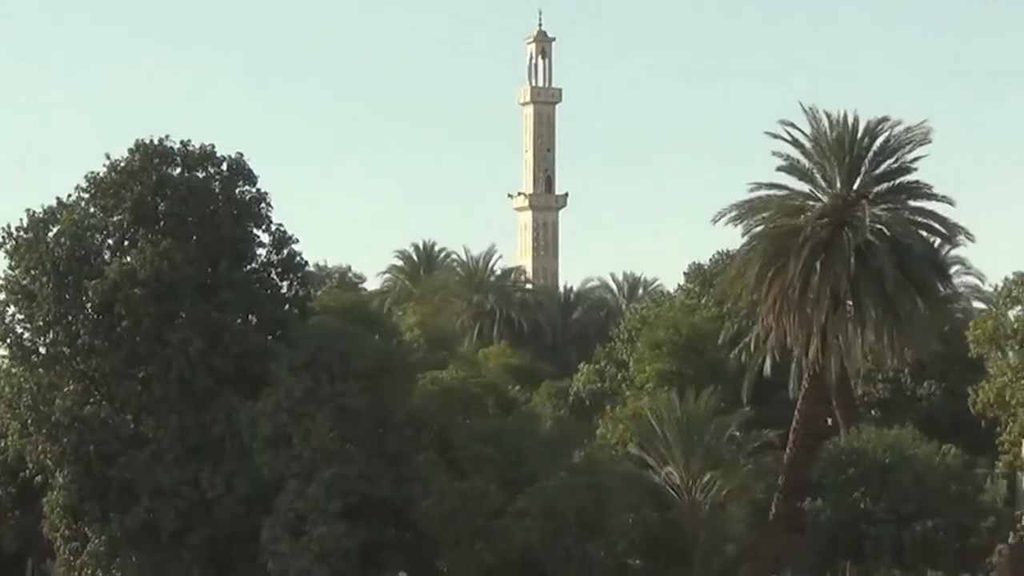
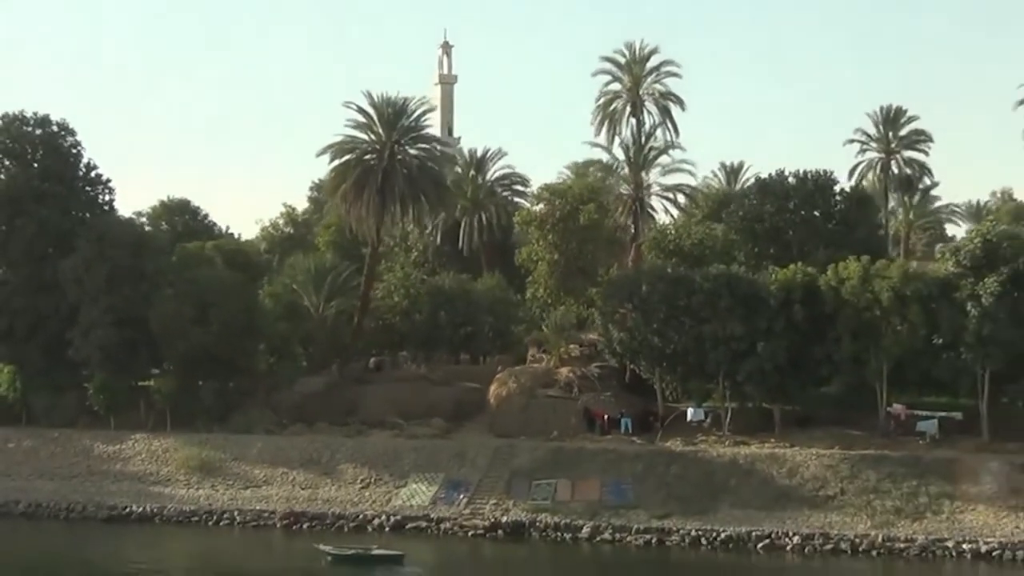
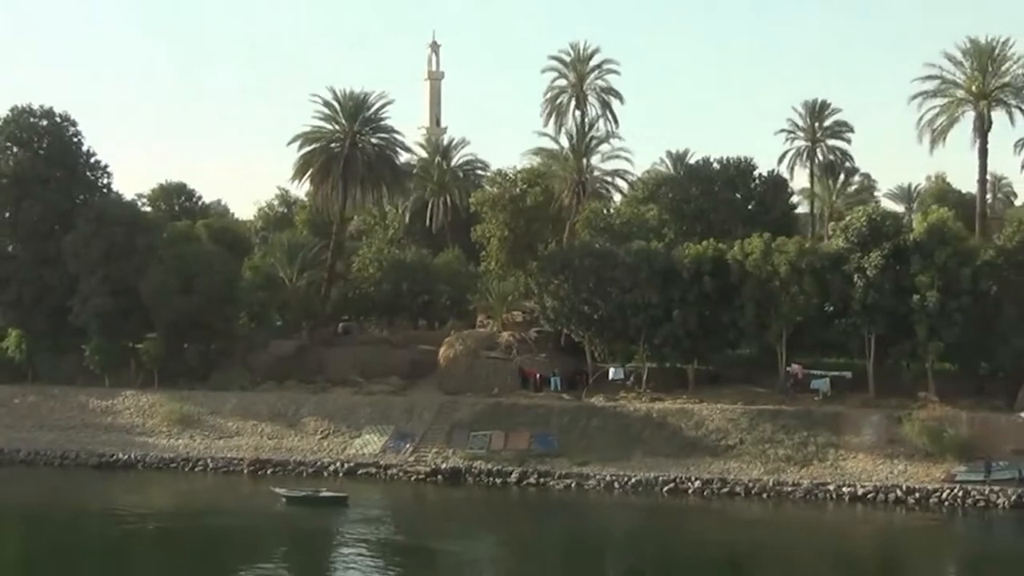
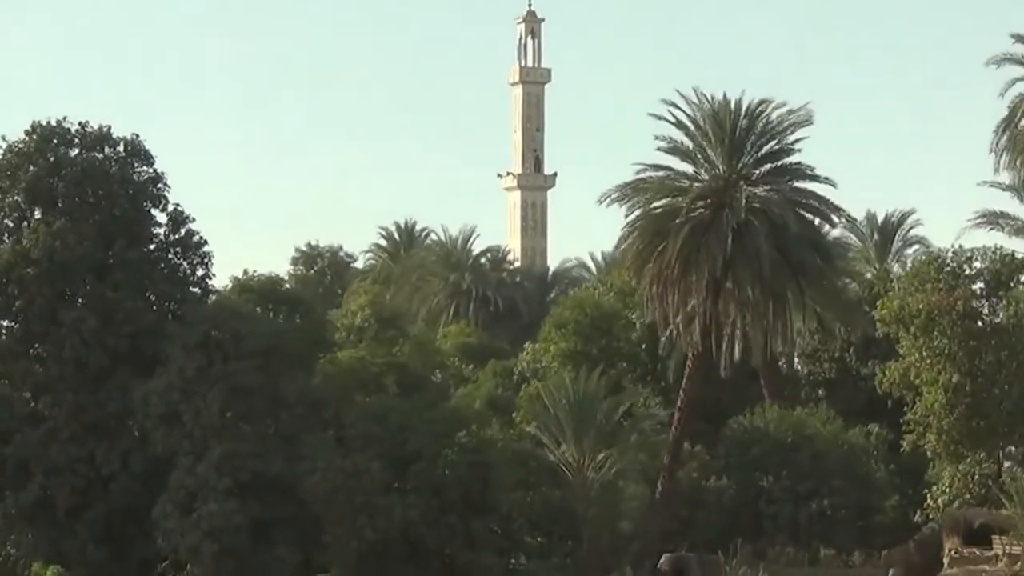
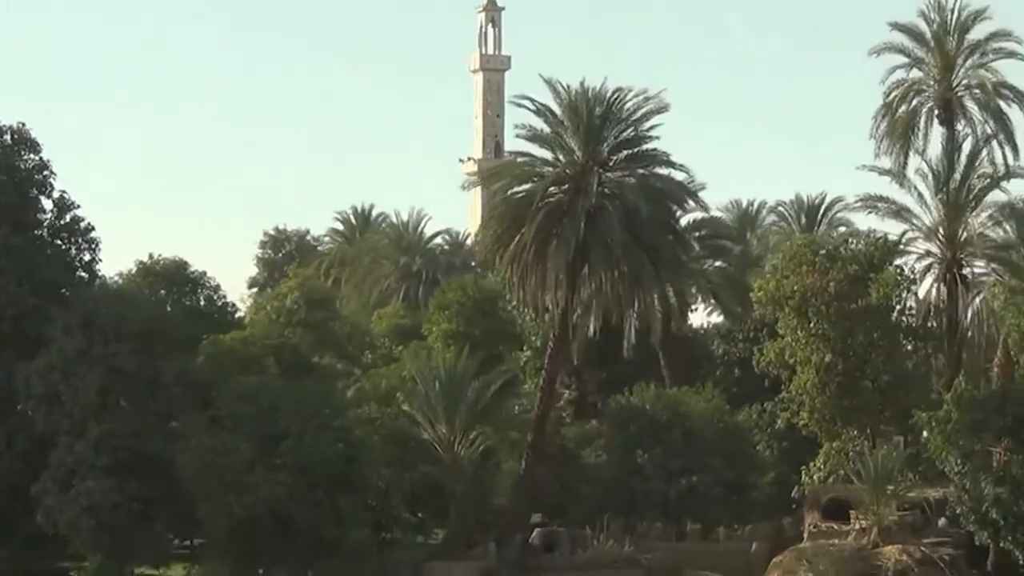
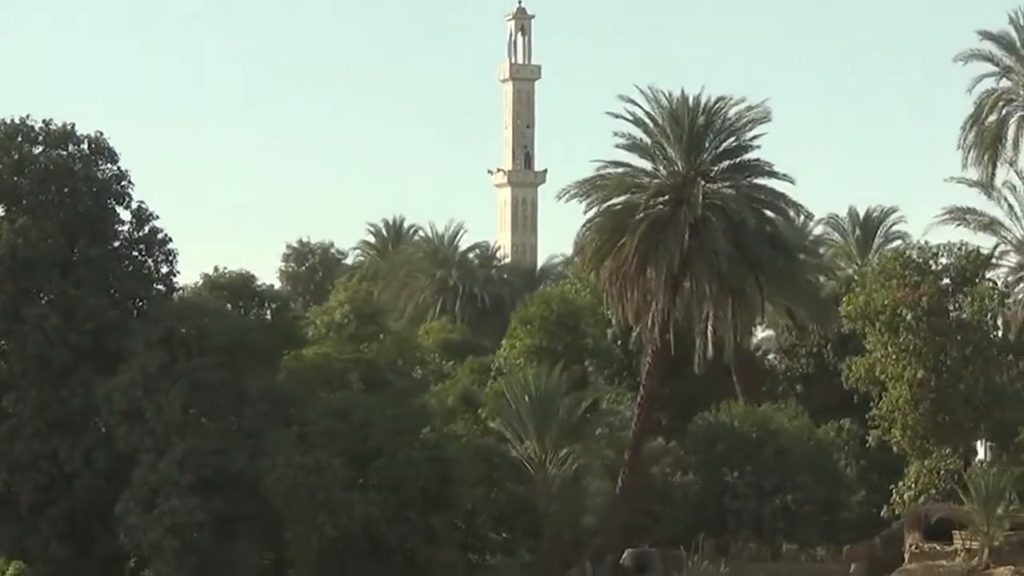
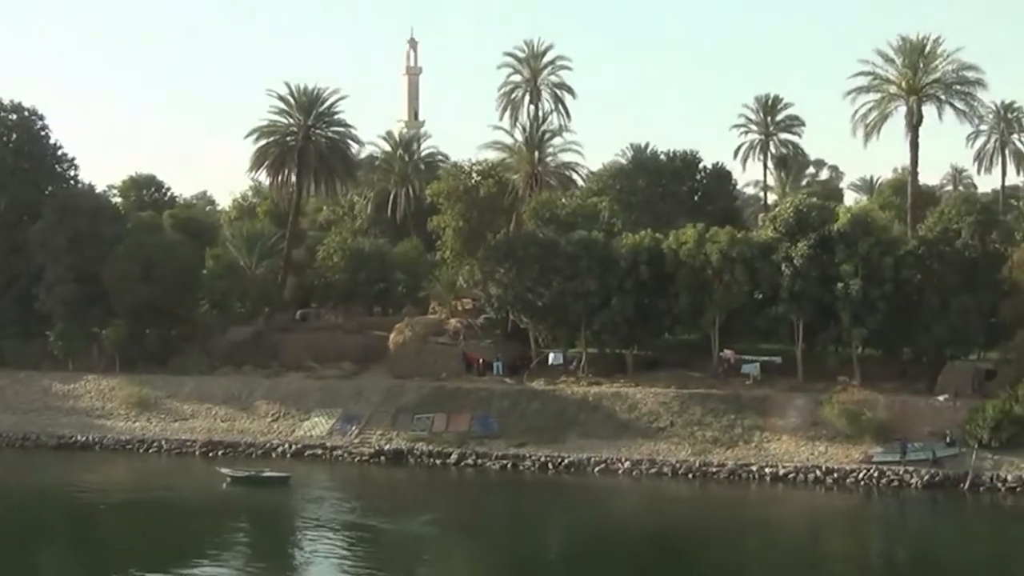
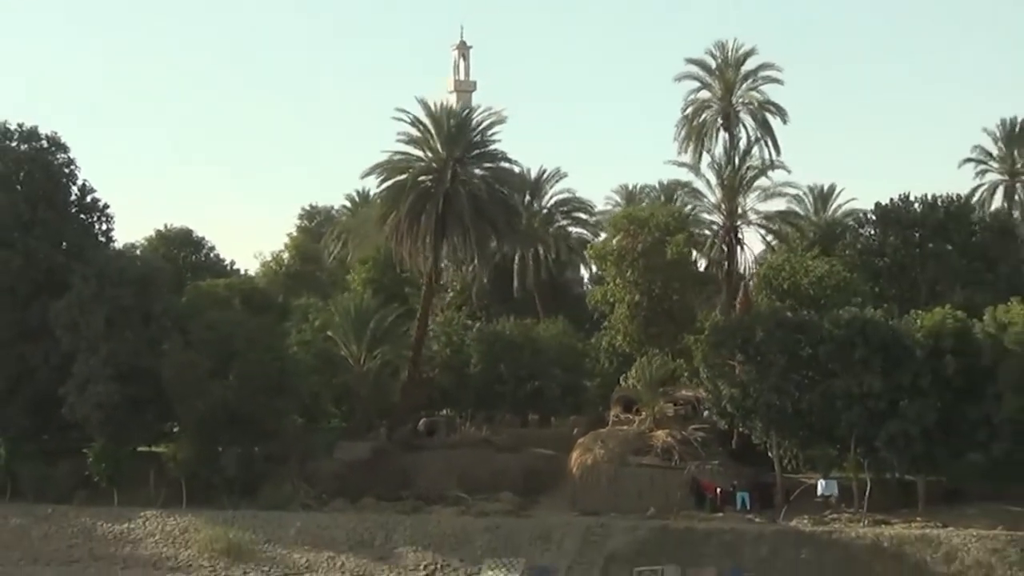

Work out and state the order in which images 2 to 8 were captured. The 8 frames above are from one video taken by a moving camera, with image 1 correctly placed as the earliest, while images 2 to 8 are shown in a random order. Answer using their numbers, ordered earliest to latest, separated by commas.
4, 6, 5, 8, 2, 3, 7
